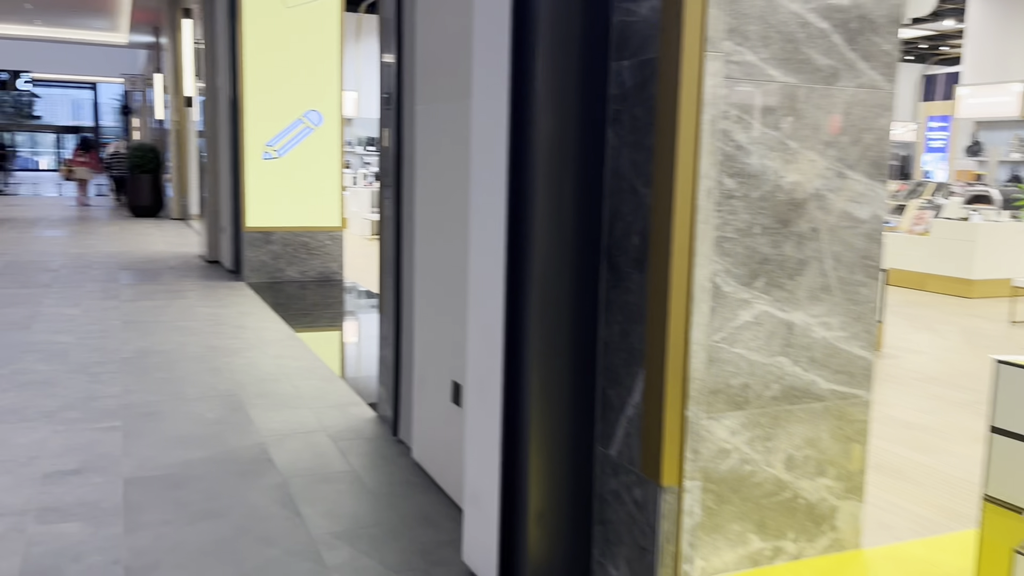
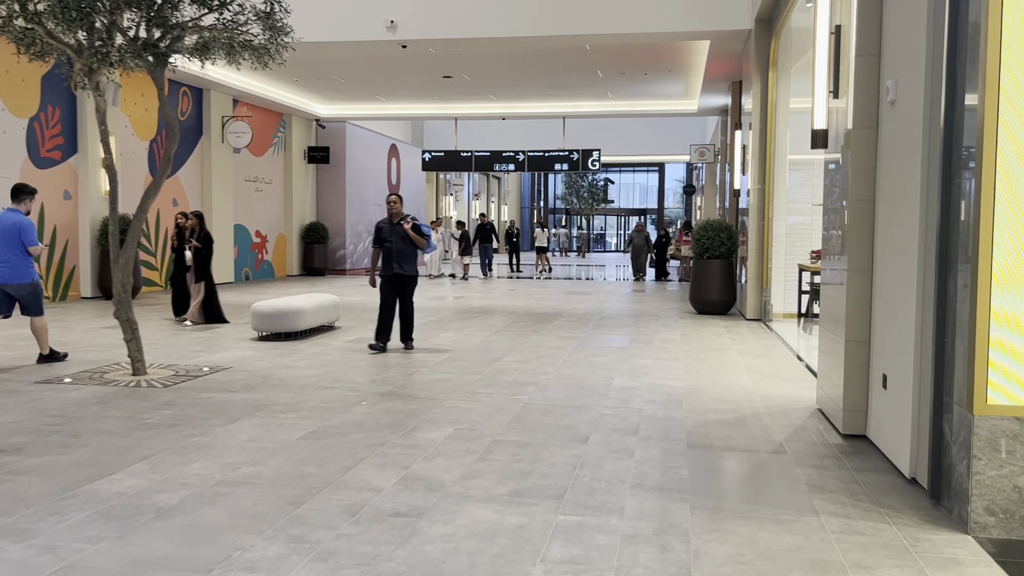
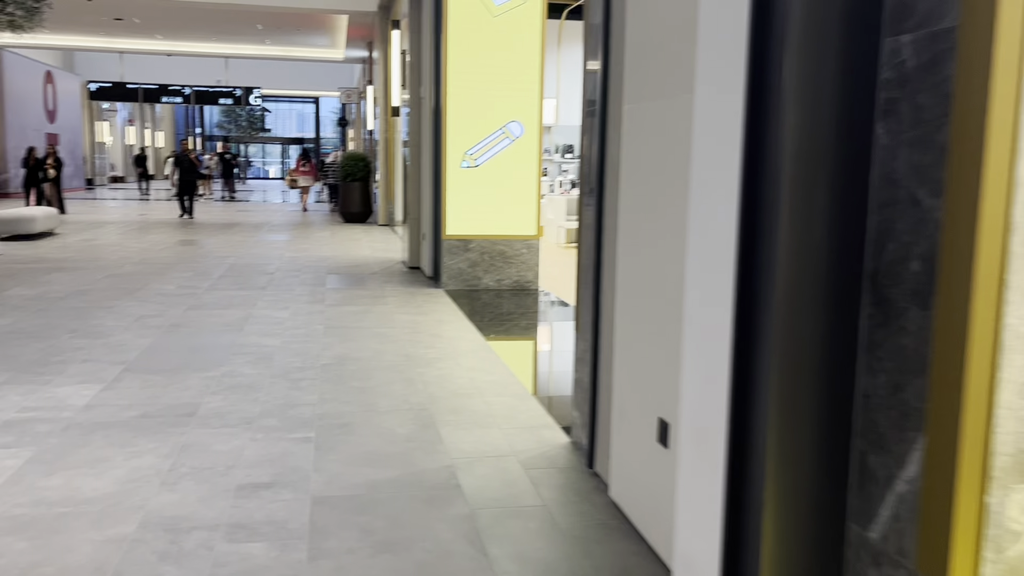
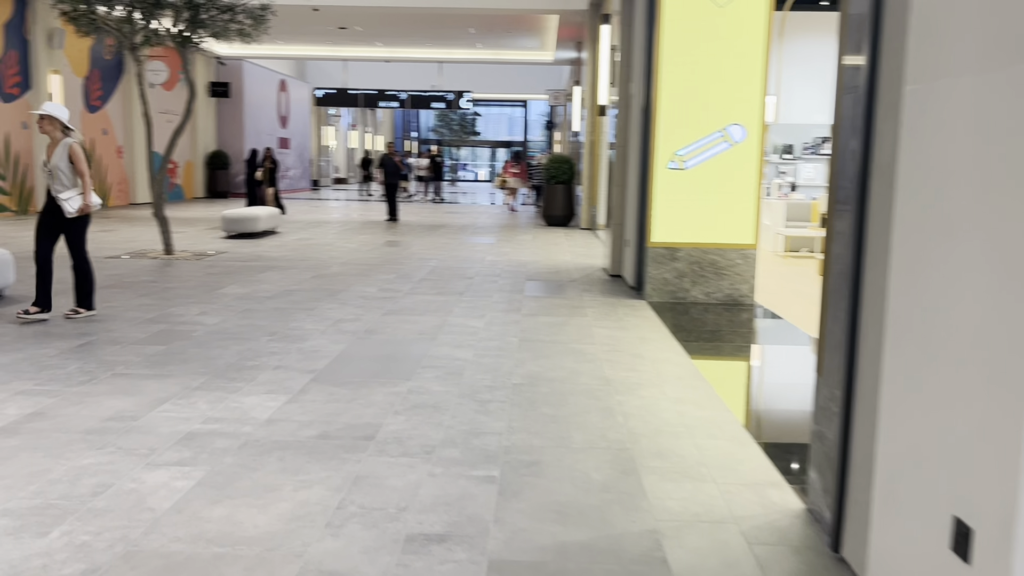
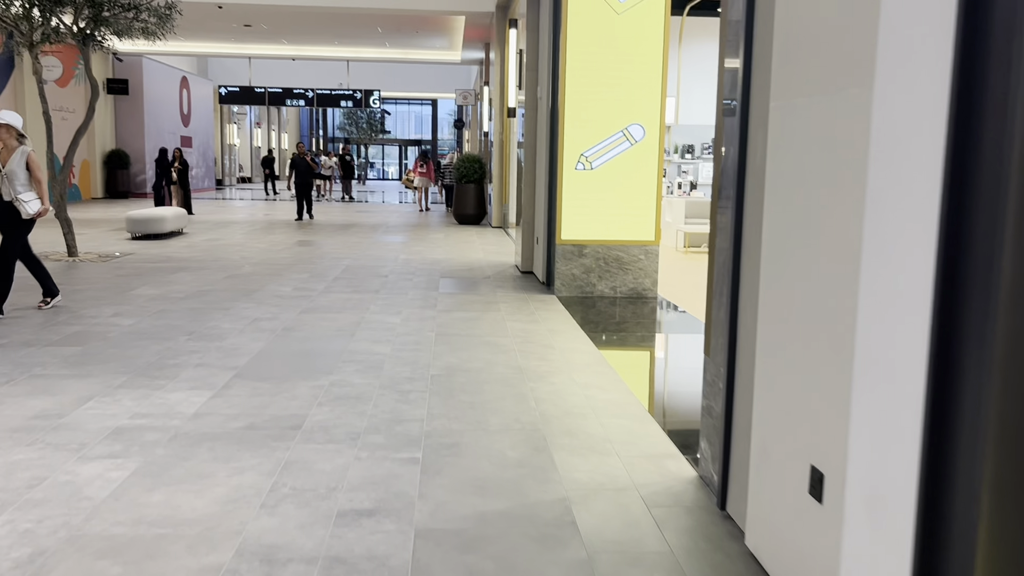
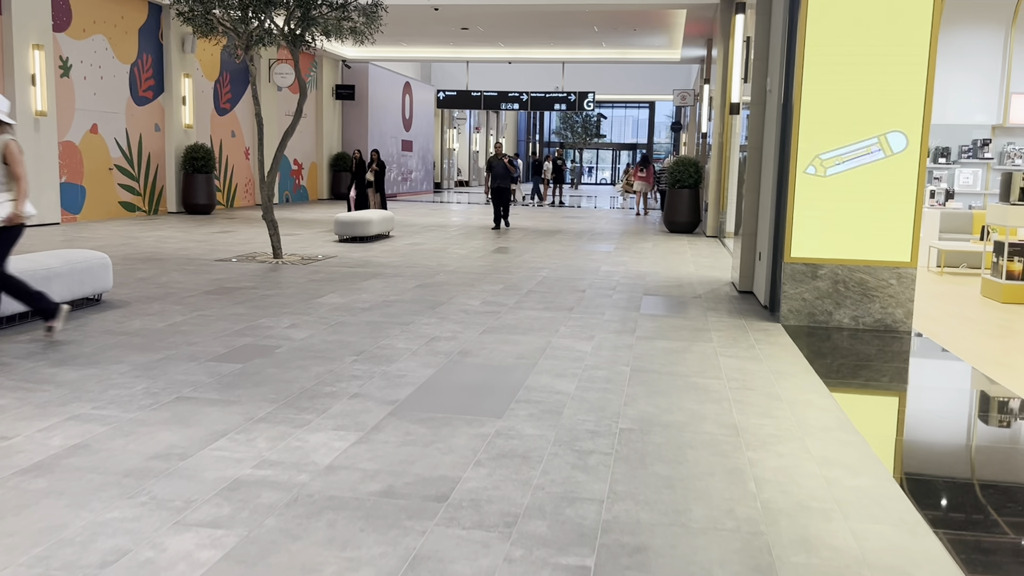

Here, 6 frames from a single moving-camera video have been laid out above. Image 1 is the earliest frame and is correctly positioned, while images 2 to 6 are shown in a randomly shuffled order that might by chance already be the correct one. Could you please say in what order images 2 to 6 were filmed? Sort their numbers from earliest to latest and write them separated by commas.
3, 5, 4, 6, 2
